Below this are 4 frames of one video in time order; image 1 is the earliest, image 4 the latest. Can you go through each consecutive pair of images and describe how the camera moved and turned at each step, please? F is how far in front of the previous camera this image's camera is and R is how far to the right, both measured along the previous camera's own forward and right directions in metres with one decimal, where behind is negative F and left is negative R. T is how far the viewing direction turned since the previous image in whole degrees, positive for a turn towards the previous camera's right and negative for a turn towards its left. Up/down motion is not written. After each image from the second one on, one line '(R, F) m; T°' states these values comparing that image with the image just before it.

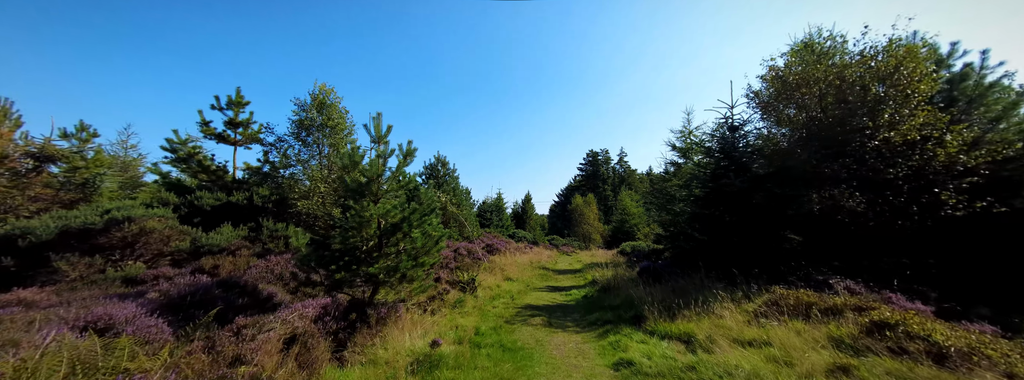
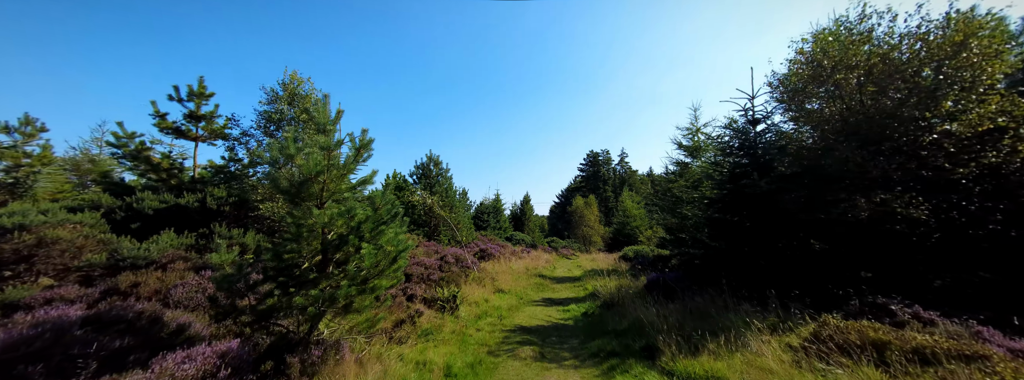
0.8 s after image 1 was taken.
(+0.2, +1.0) m; 0°
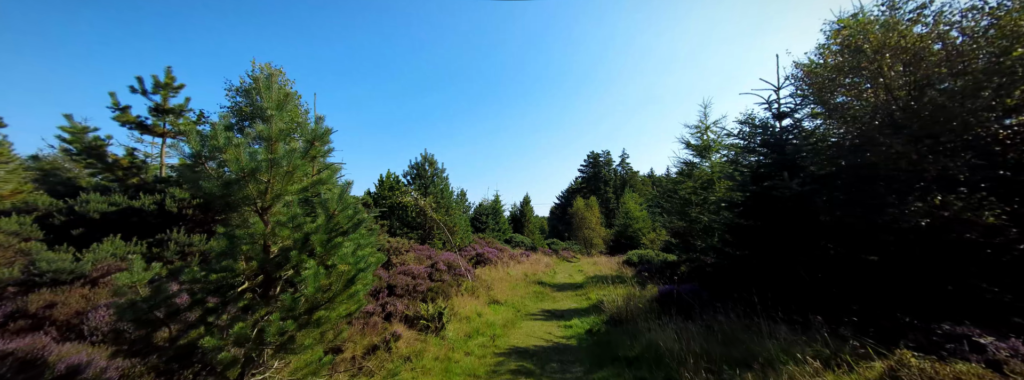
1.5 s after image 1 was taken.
(+0.1, +0.8) m; 0°
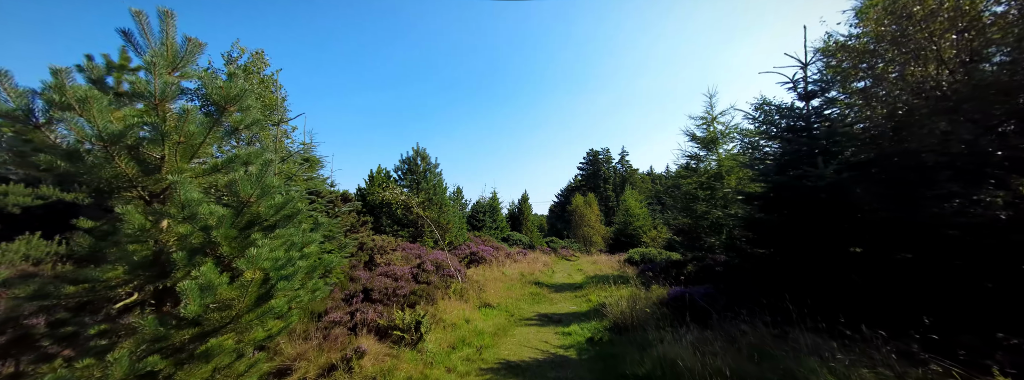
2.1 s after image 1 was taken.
(+0.1, +0.8) m; 0°
